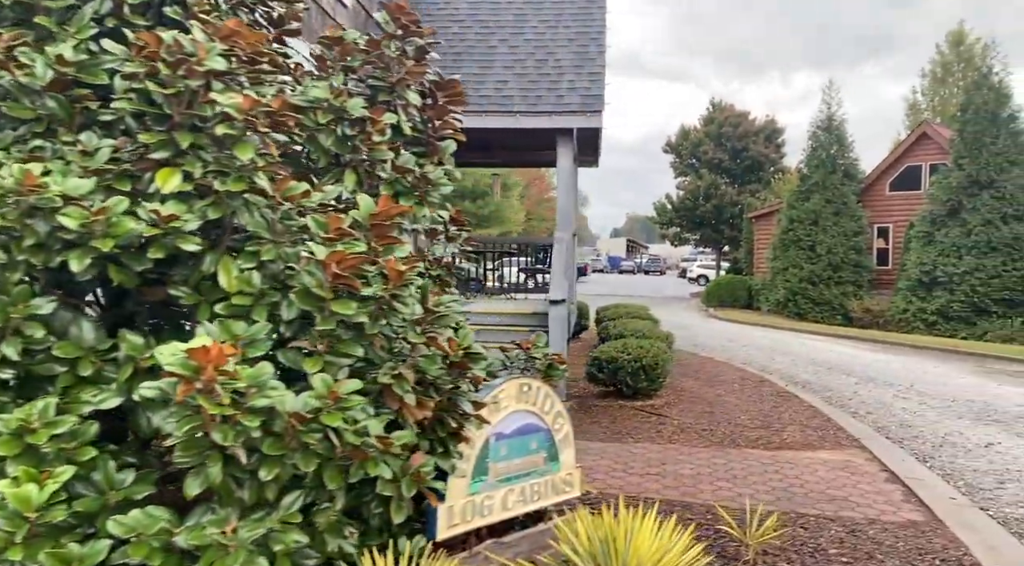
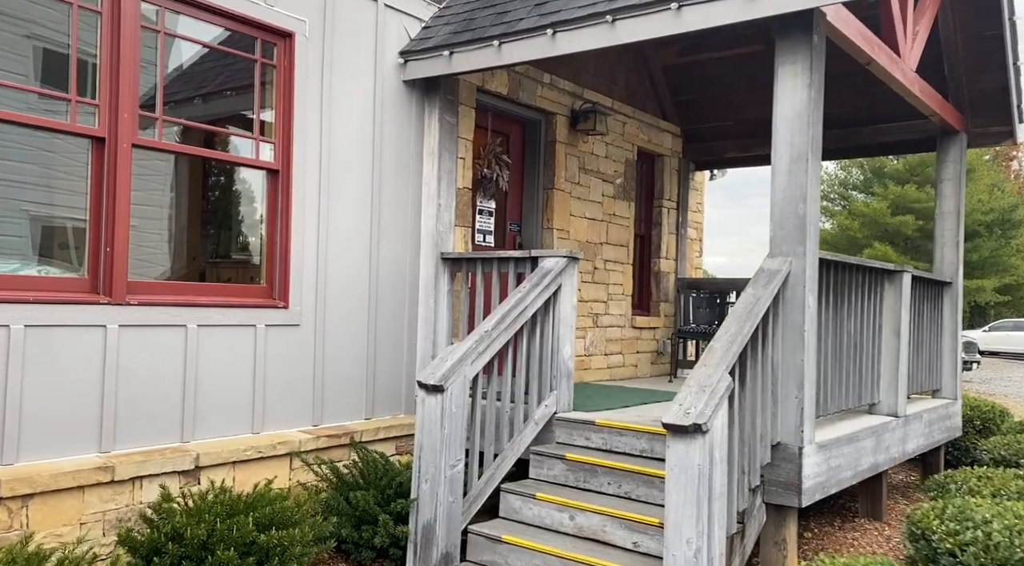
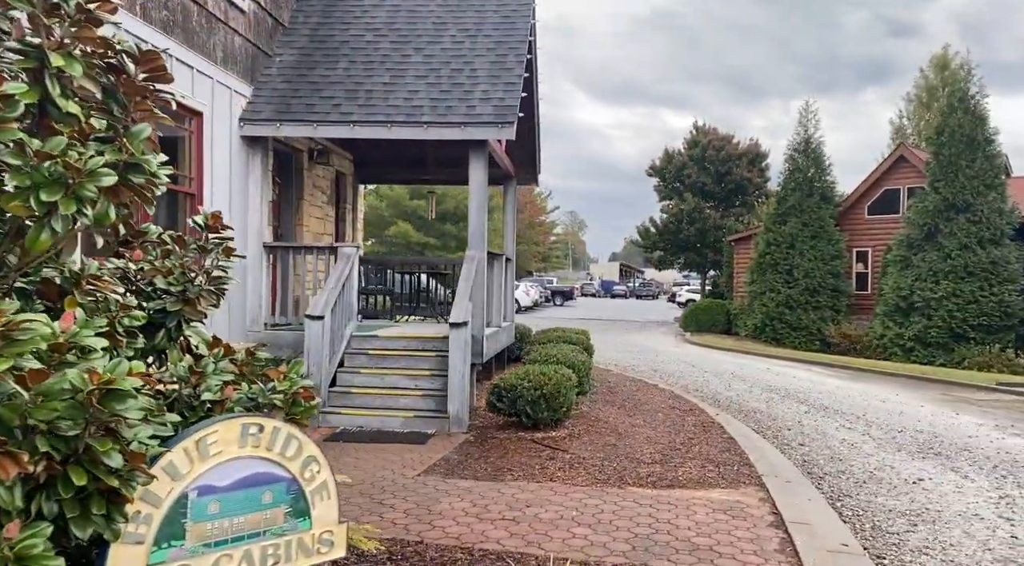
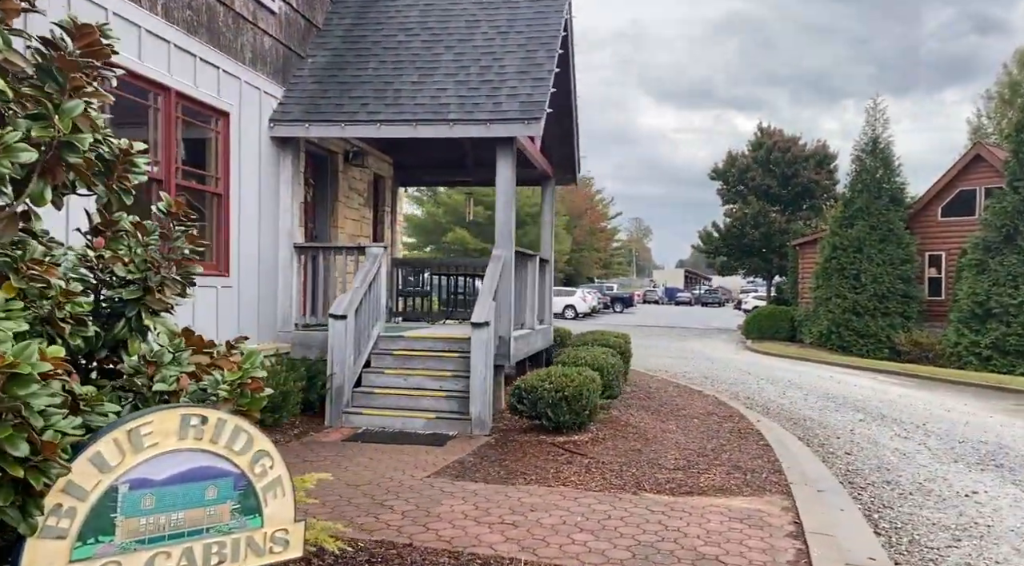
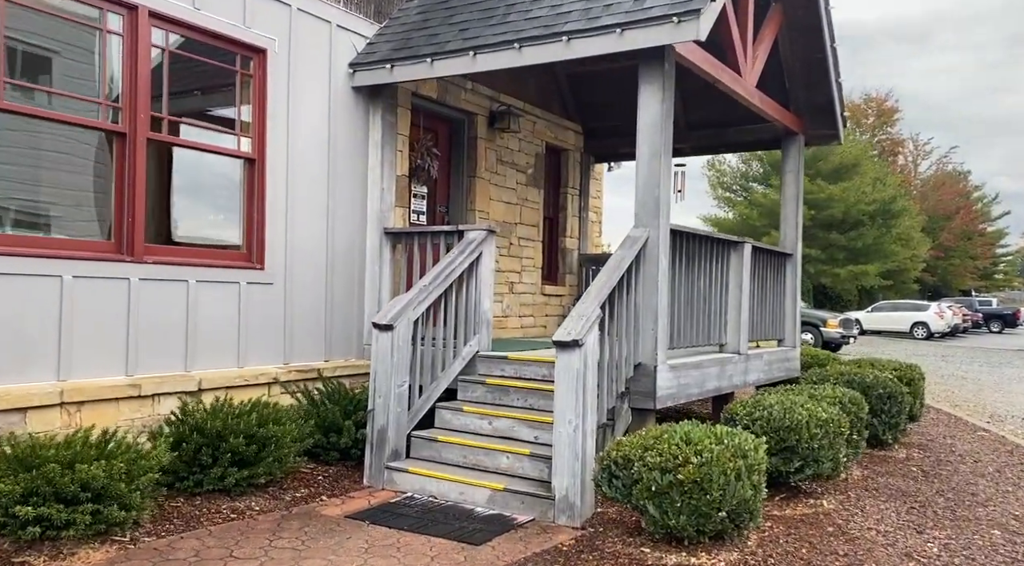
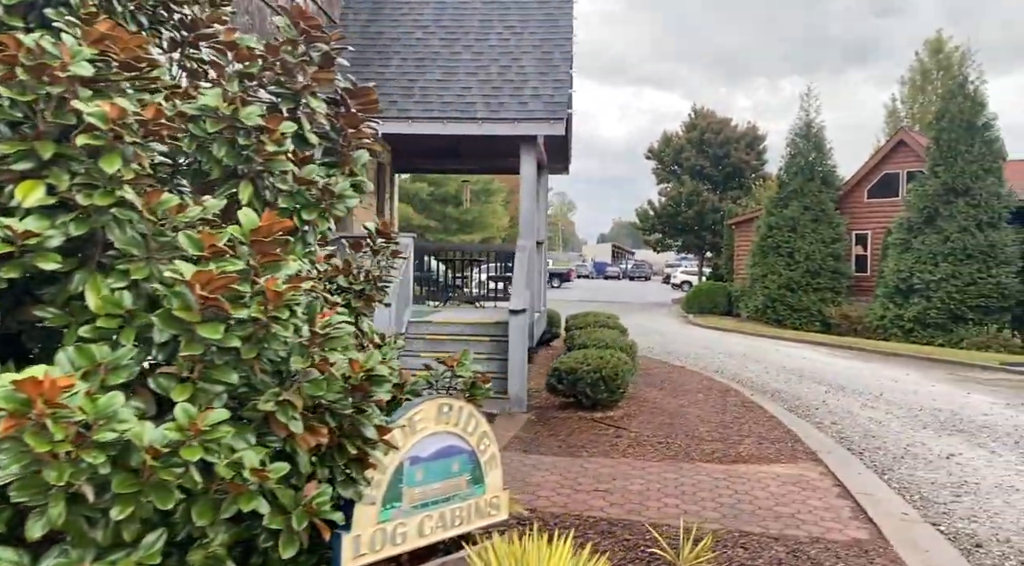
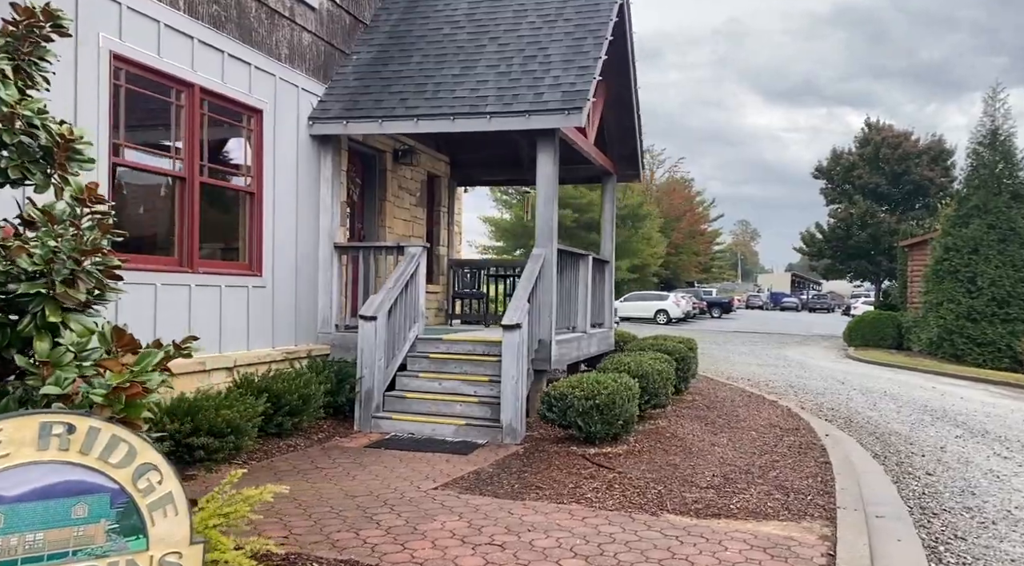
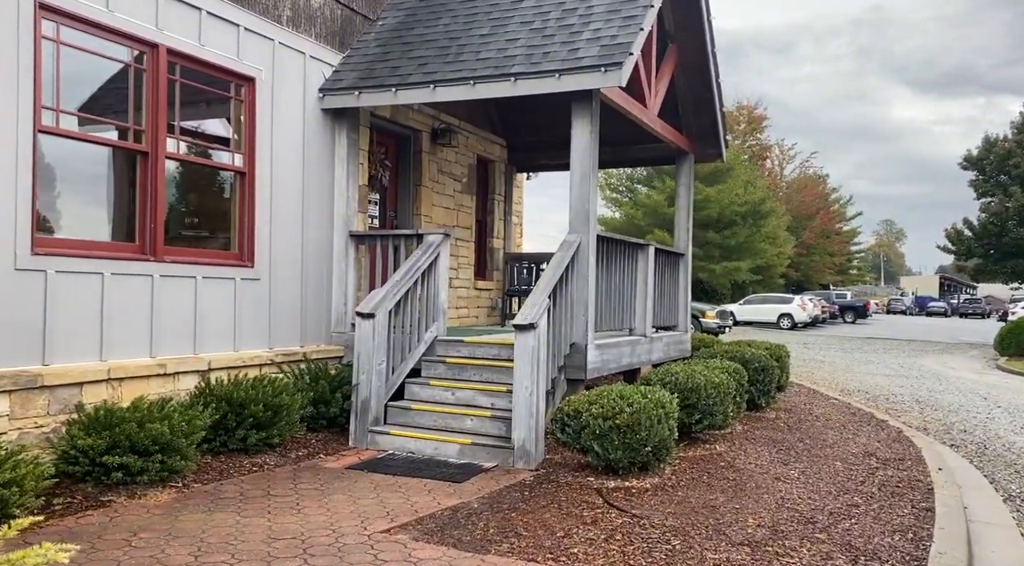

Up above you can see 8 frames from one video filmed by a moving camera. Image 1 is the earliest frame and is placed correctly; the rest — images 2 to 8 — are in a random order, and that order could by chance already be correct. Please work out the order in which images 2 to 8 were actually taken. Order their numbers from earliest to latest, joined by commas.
6, 3, 4, 7, 8, 5, 2
